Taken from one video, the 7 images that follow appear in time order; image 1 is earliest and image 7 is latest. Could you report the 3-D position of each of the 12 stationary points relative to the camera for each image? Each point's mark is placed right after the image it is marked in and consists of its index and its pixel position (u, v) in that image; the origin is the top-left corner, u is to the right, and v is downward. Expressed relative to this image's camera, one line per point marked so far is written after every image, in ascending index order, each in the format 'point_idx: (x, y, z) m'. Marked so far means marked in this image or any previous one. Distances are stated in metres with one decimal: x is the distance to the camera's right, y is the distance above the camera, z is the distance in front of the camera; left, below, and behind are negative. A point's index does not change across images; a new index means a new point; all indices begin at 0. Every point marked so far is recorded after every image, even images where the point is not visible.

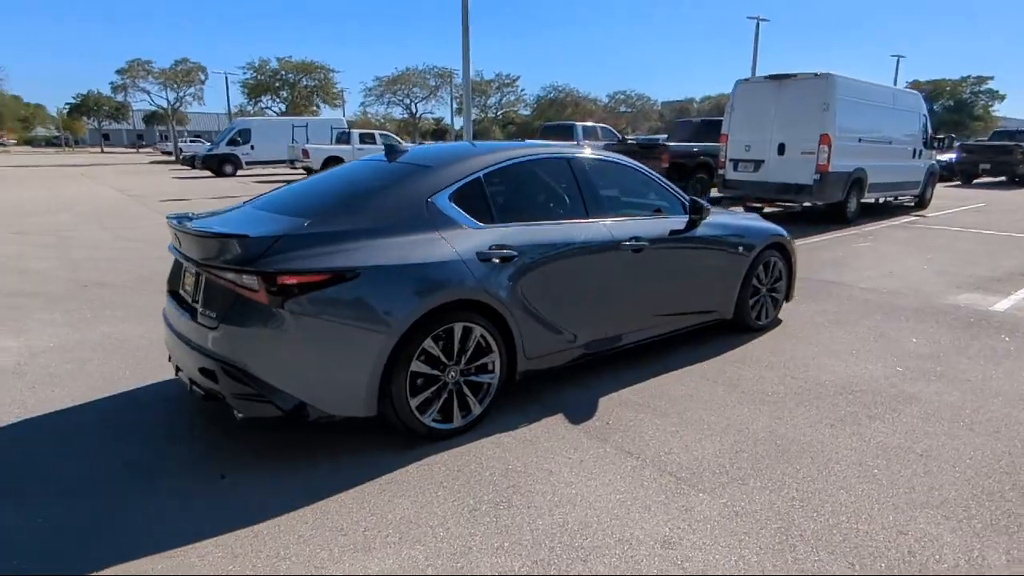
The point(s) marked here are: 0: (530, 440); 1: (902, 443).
0: (+0.1, -0.9, +3.7) m
1: (+2.4, -0.9, +3.7) m
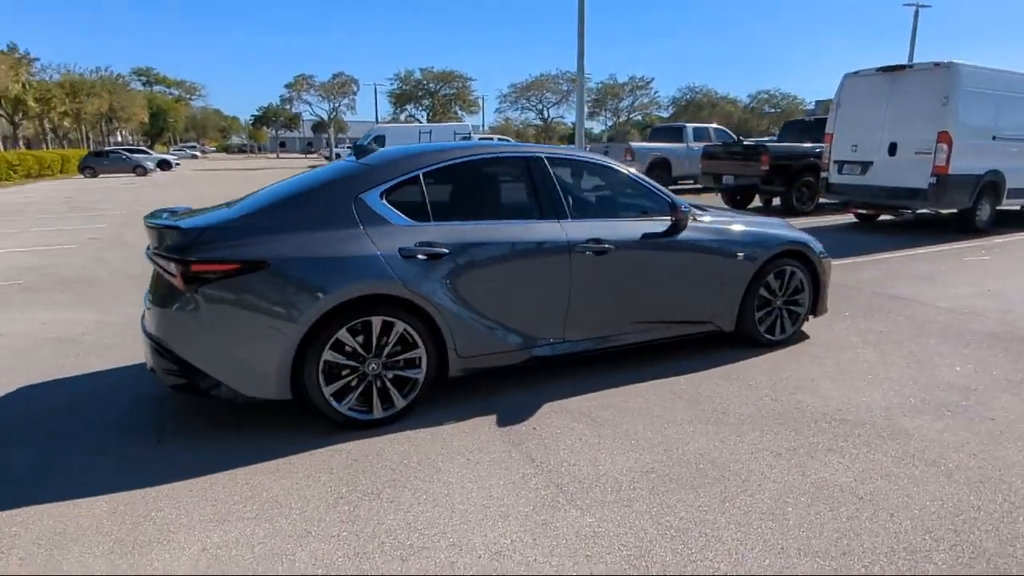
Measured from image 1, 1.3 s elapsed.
0: (-0.4, -0.9, +3.8) m
1: (+1.7, -1.0, +3.2) m
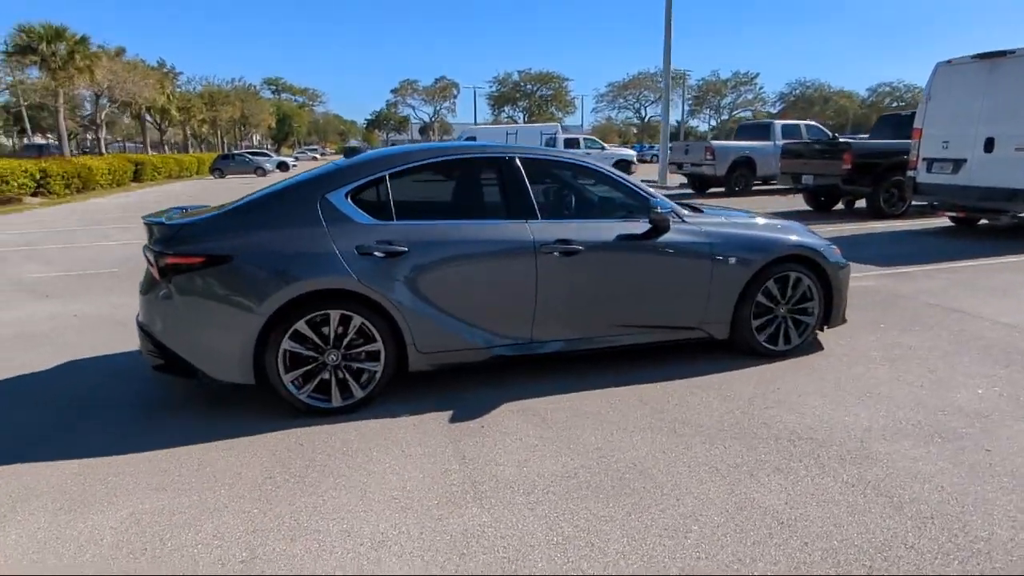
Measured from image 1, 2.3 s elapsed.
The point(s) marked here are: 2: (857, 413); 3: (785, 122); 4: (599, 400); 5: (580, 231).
0: (-0.8, -0.9, +3.9) m
1: (+1.3, -1.1, +3.0) m
2: (+2.2, -0.8, +3.9) m
3: (+8.0, +4.8, +17.8) m
4: (+0.6, -0.8, +4.3) m
5: (+0.5, +0.4, +4.4) m
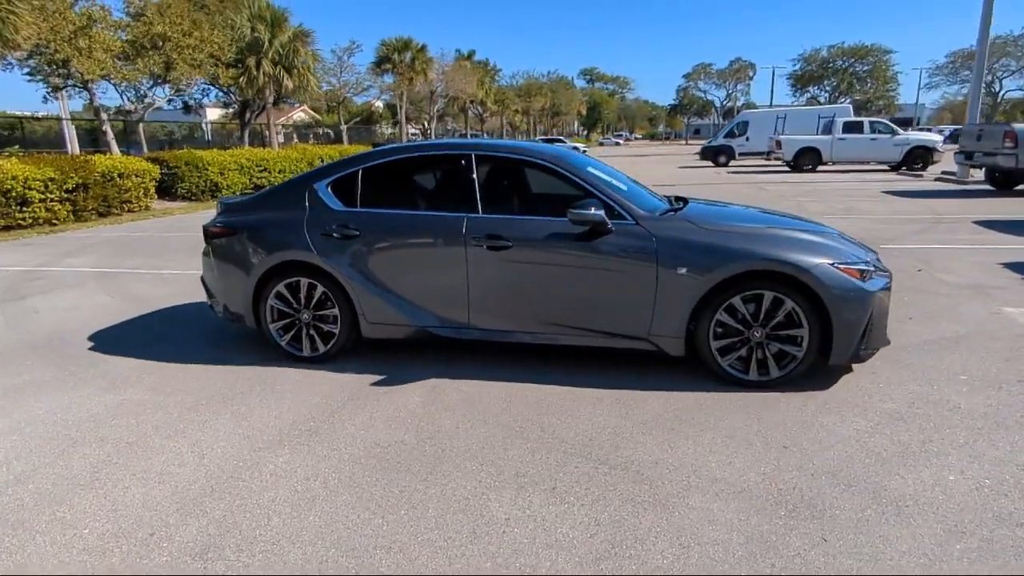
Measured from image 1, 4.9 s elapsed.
0: (-1.5, -0.7, +4.7) m
1: (-0.1, -1.1, +2.9) m
2: (+1.2, -0.9, +3.3) m
3: (+13.3, +4.0, +12.6) m
4: (0.0, -0.7, +4.3) m
5: (0.0, +0.5, +4.4) m
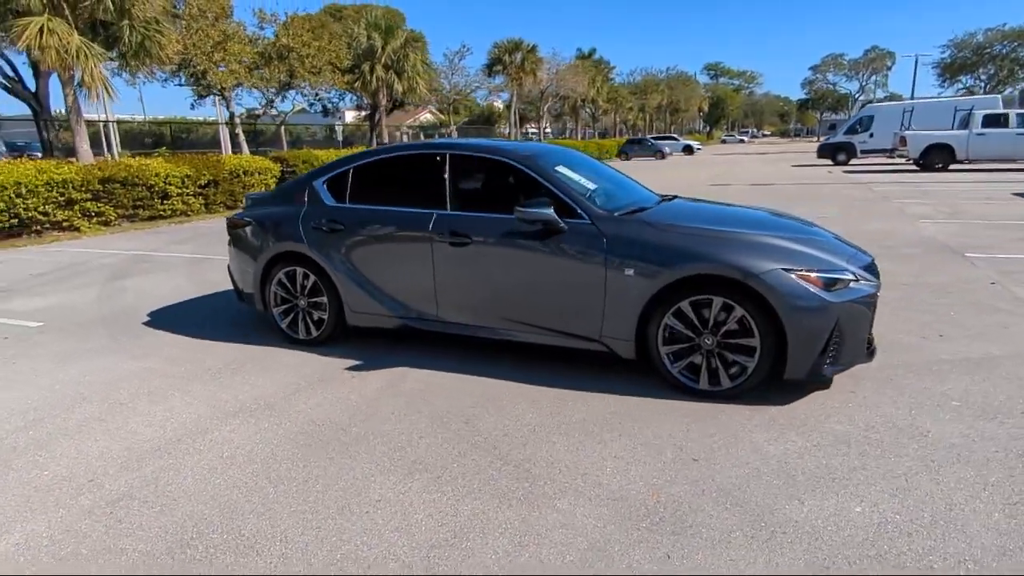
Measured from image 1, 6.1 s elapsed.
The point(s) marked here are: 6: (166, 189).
0: (-1.7, -0.6, +5.0) m
1: (-0.7, -1.0, +3.0) m
2: (+0.6, -0.9, +3.2) m
3: (+14.5, +3.5, +10.0) m
4: (-0.4, -0.7, +4.5) m
5: (-0.3, +0.5, +4.5) m
6: (-8.8, +2.5, +15.6) m
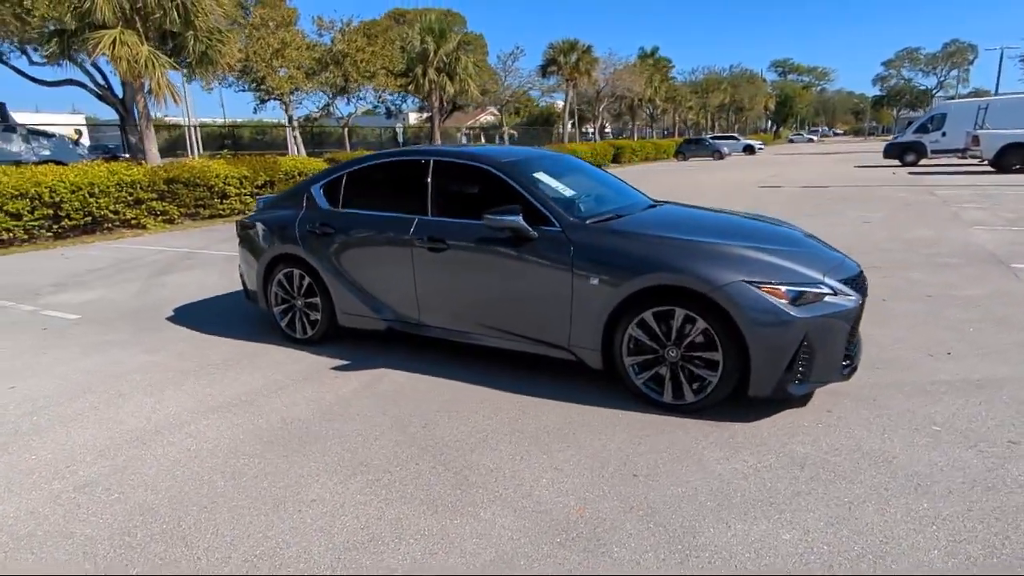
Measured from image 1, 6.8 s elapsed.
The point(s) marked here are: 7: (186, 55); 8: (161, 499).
0: (-1.8, -0.6, +5.2) m
1: (-1.0, -1.1, +3.1) m
2: (+0.3, -1.0, +3.1) m
3: (+14.9, +3.2, +8.6) m
4: (-0.6, -0.7, +4.5) m
5: (-0.4, +0.5, +4.6) m
6: (-7.9, +2.7, +16.4) m
7: (-9.8, +7.0, +18.3) m
8: (-1.8, -1.1, +3.2) m
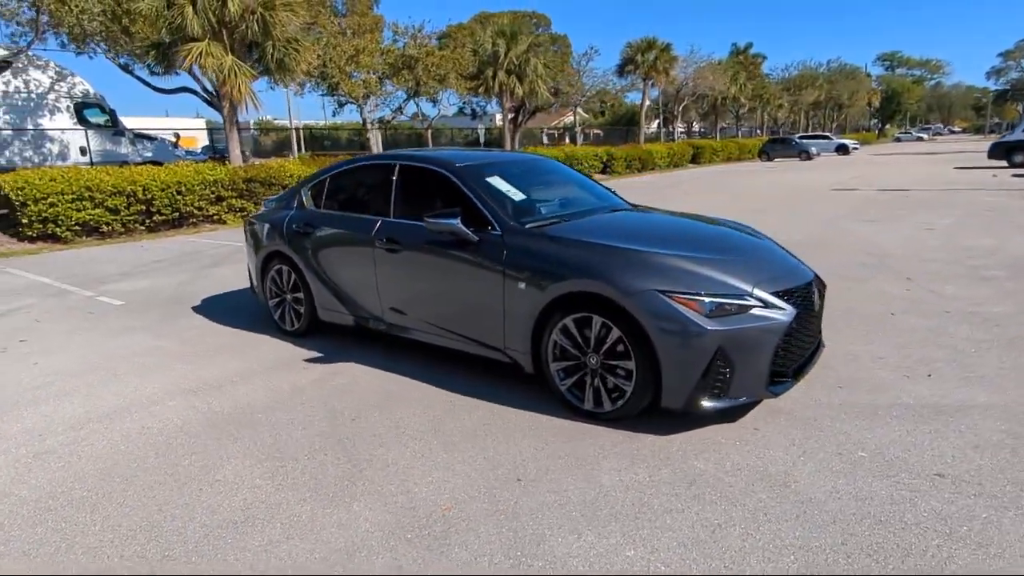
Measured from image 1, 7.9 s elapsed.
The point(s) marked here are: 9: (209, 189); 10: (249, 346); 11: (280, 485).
0: (-2.1, -0.6, +5.5) m
1: (-1.6, -1.0, +3.4) m
2: (-0.3, -1.0, +3.2) m
3: (+15.0, +2.7, +6.5) m
4: (-1.0, -0.7, +4.7) m
5: (-0.8, +0.5, +4.7) m
6: (-6.4, +2.8, +17.5) m
7: (-8.0, +7.3, +19.6) m
8: (-2.4, -1.1, +3.5) m
9: (-7.8, +2.5, +15.4) m
10: (-2.4, -0.6, +5.7) m
11: (-1.2, -1.1, +3.2) m
